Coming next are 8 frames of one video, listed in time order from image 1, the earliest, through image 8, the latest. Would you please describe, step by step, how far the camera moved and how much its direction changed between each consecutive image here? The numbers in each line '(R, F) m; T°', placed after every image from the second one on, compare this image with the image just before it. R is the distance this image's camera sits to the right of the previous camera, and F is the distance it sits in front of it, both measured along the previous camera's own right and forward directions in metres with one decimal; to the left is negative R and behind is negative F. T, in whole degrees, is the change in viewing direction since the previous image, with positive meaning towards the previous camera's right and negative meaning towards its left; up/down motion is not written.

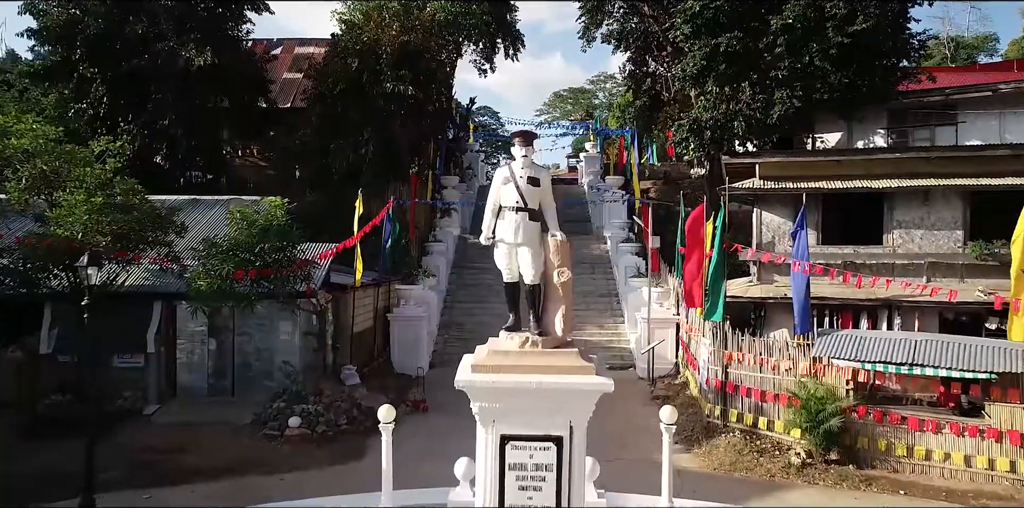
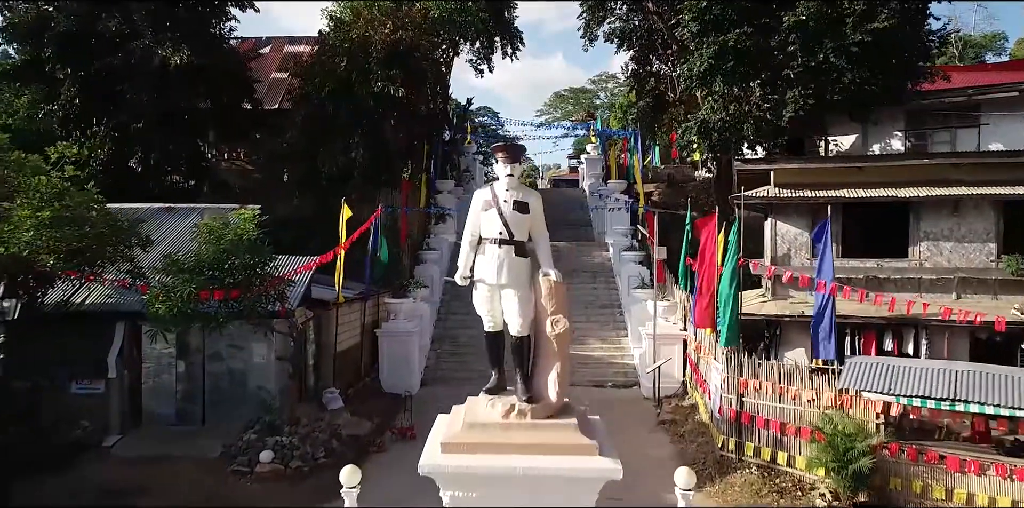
(+0.1, +0.8) m; 0°
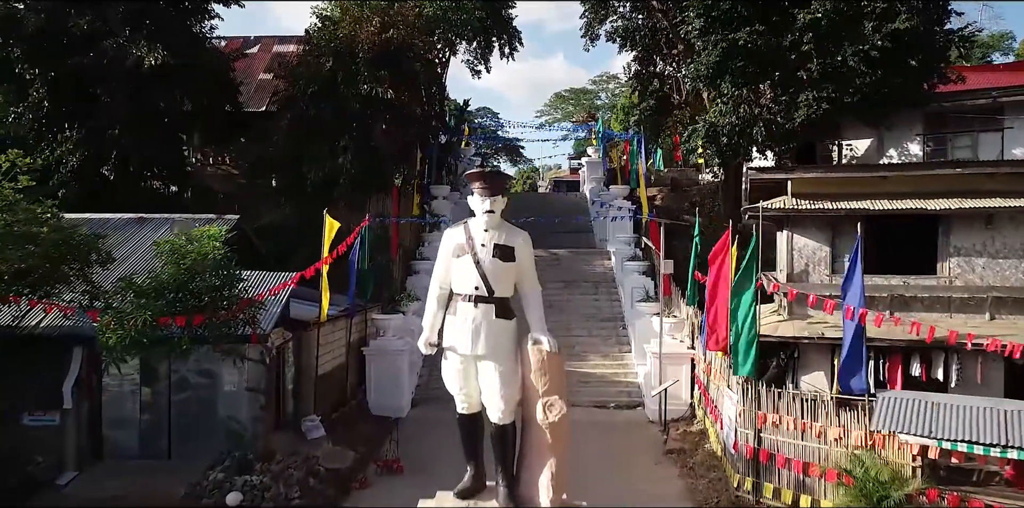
(+0.1, +0.8) m; 0°
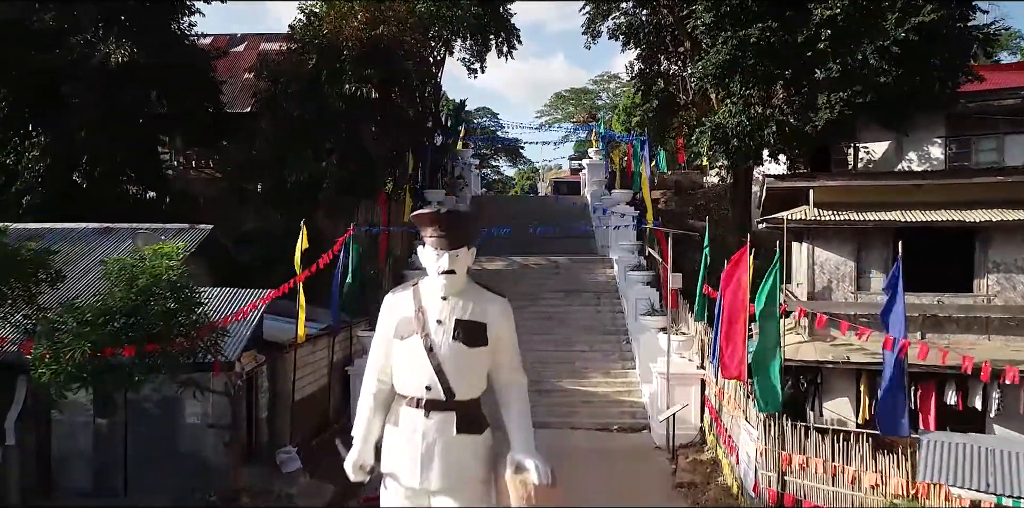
(+0.1, +0.8) m; 0°
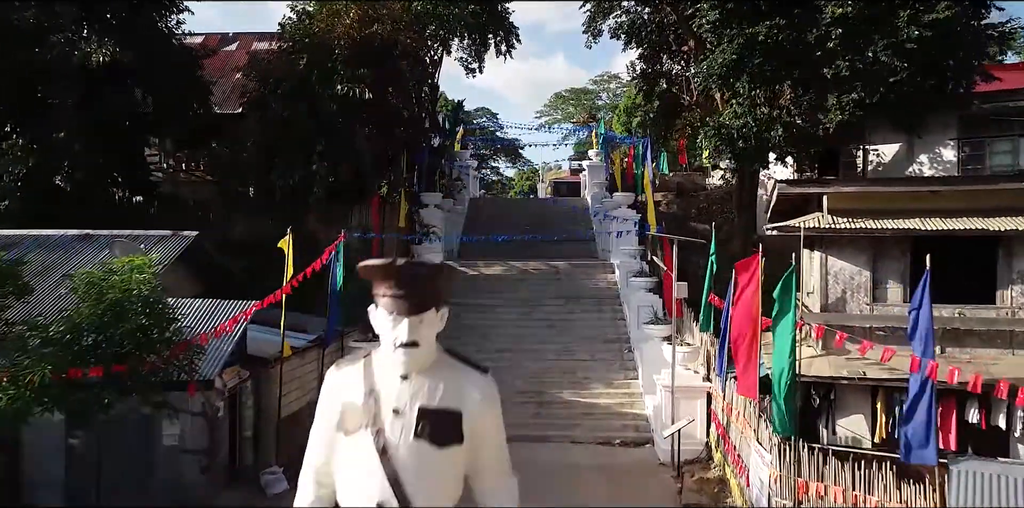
(0.0, +0.4) m; 0°
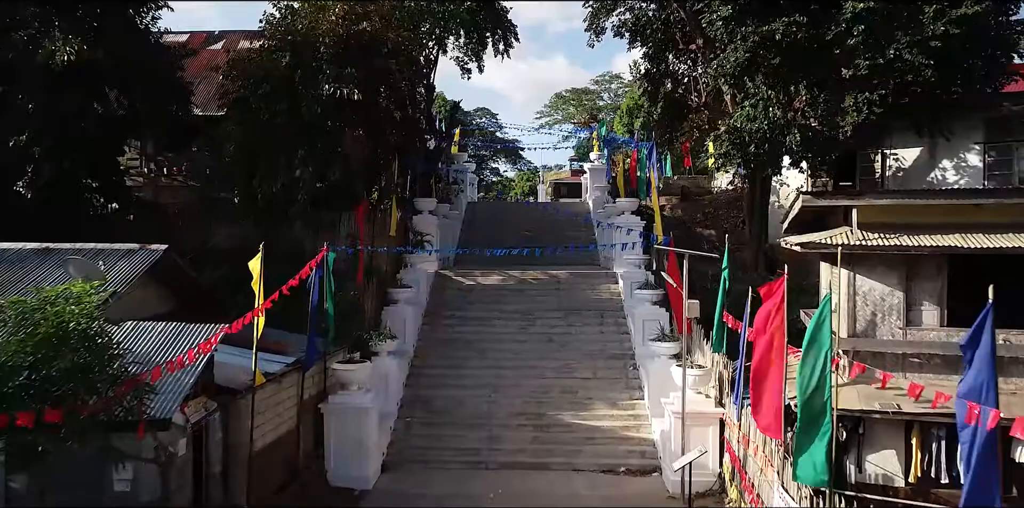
(0.0, +0.8) m; 0°
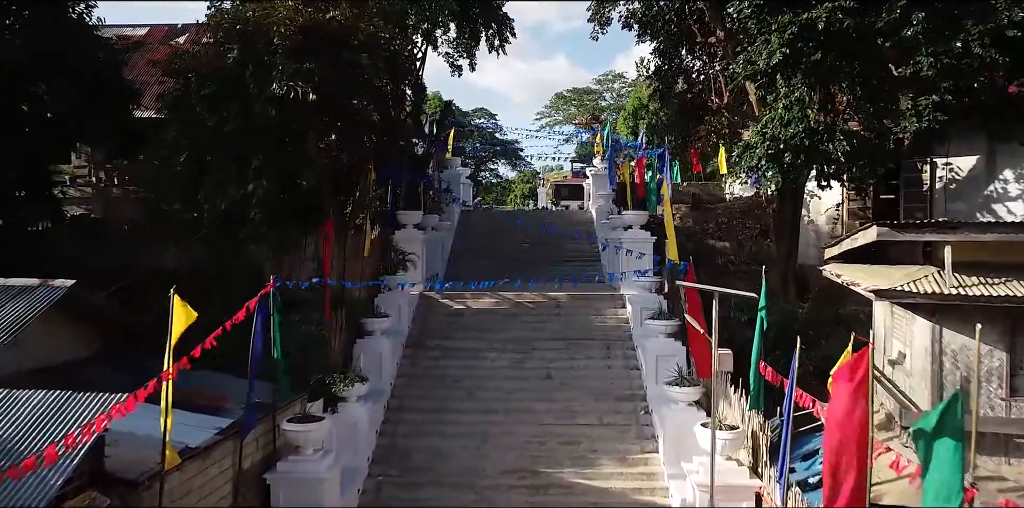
(+0.1, +1.7) m; 0°
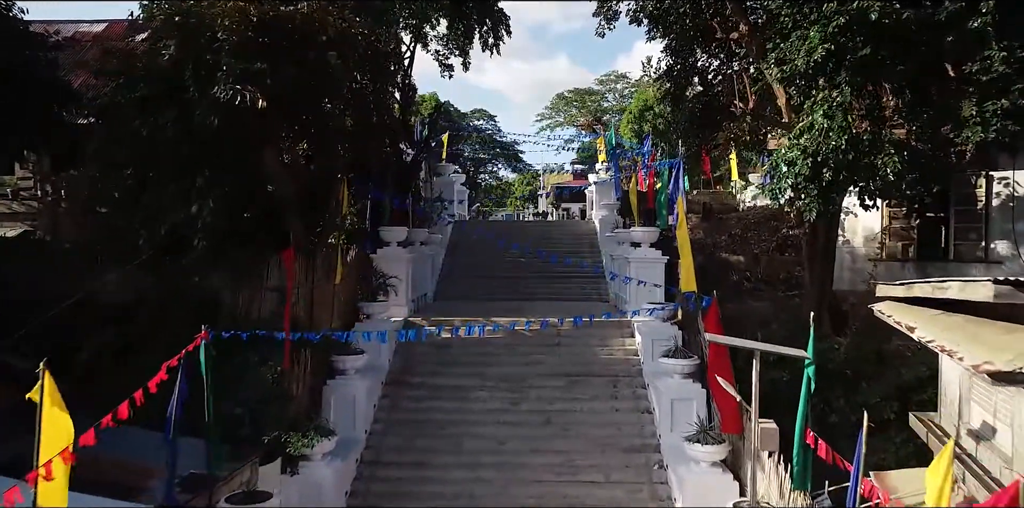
(+0.1, +1.5) m; 0°
